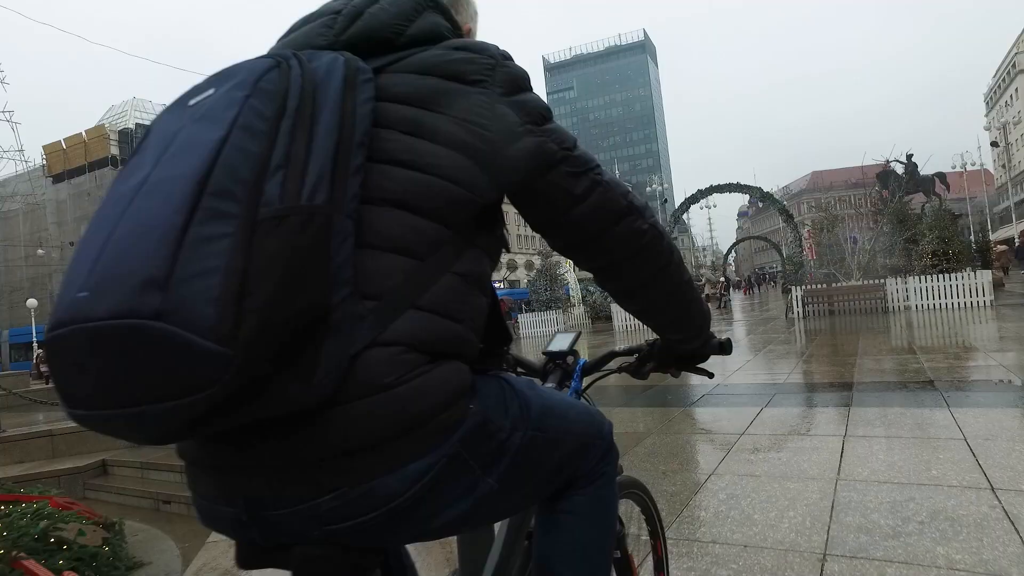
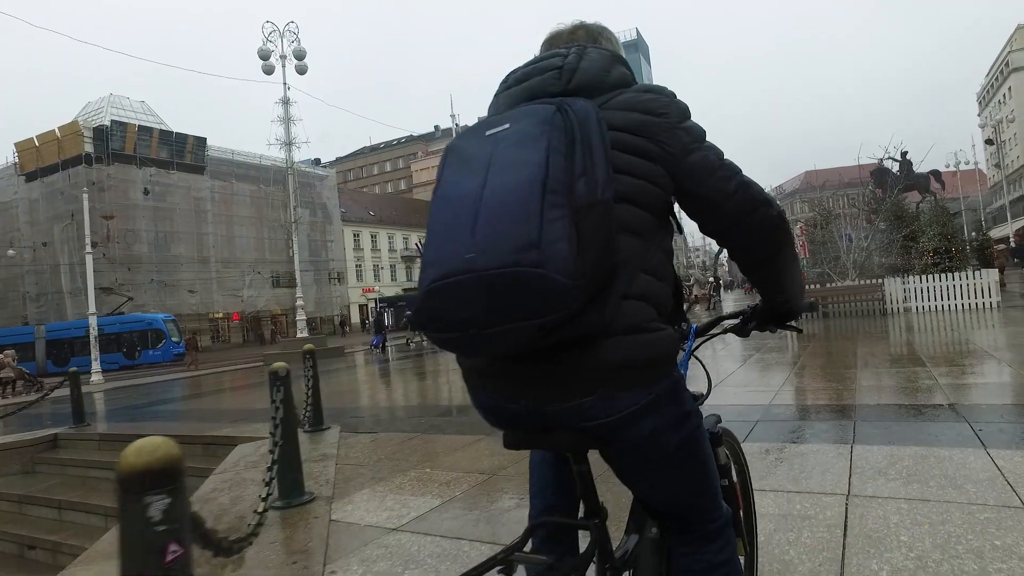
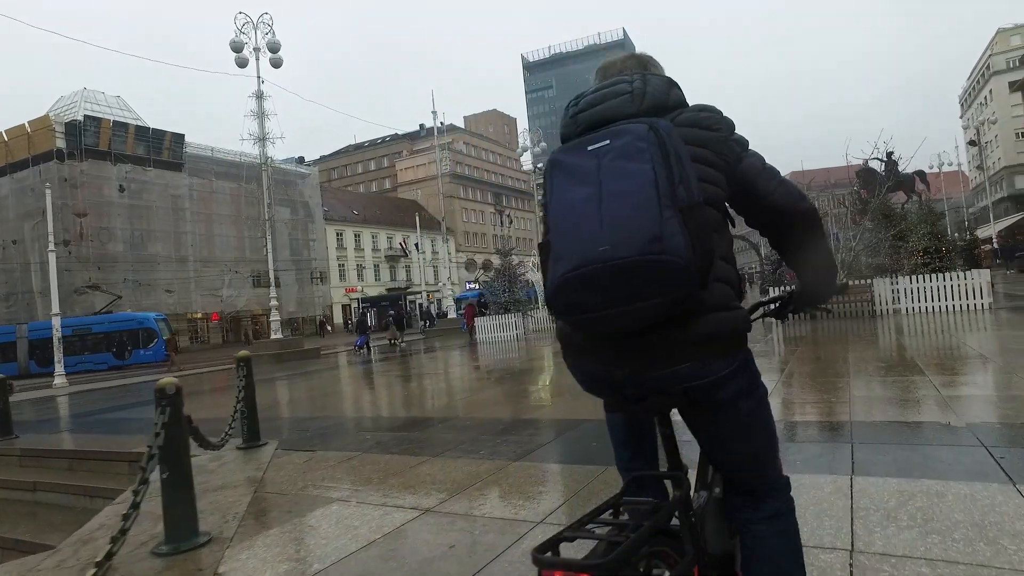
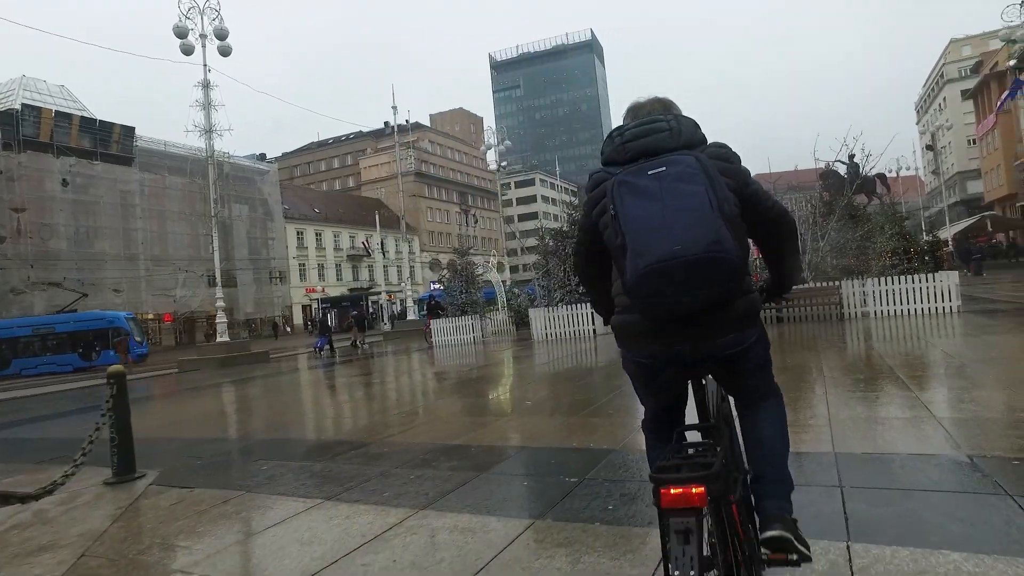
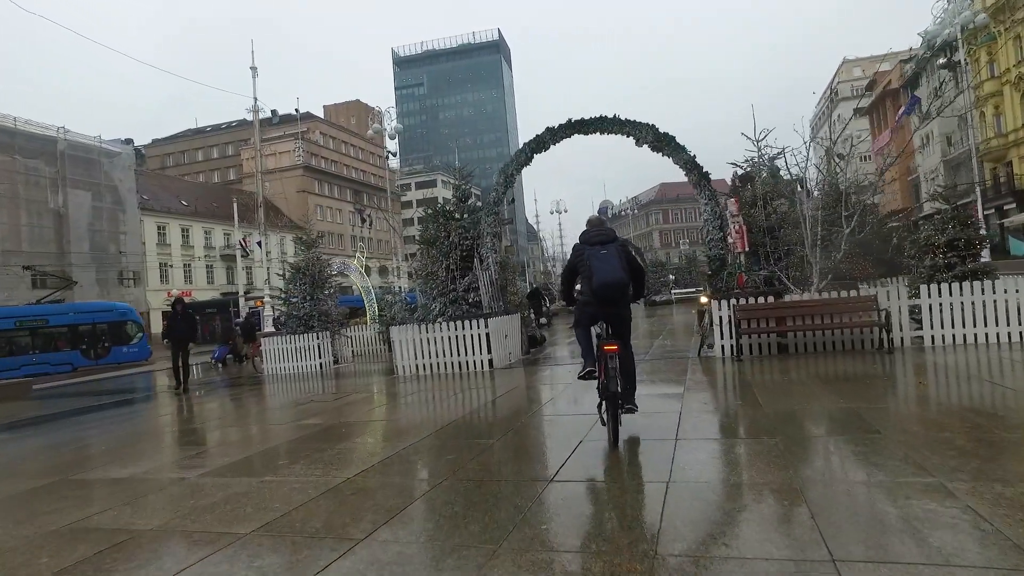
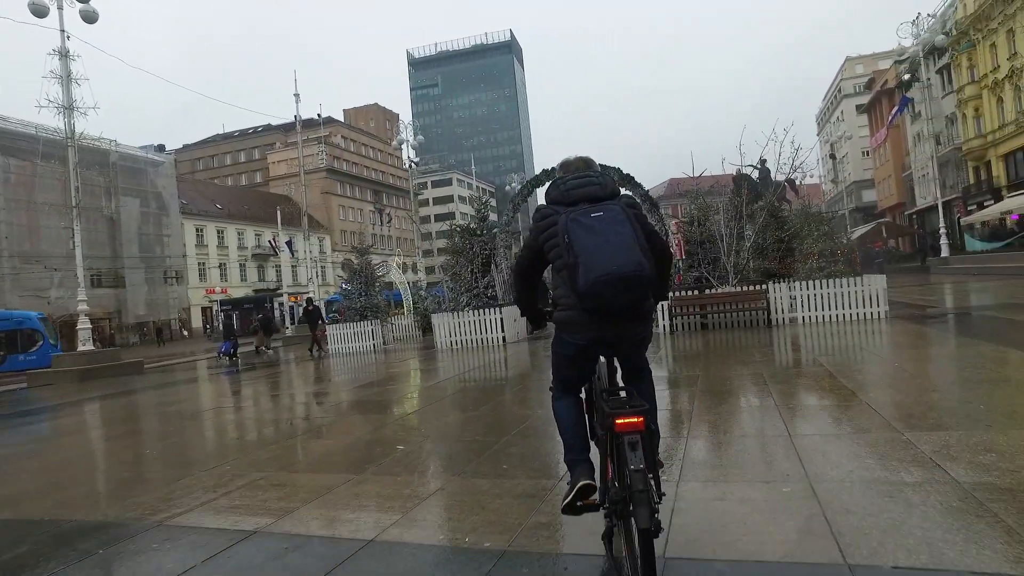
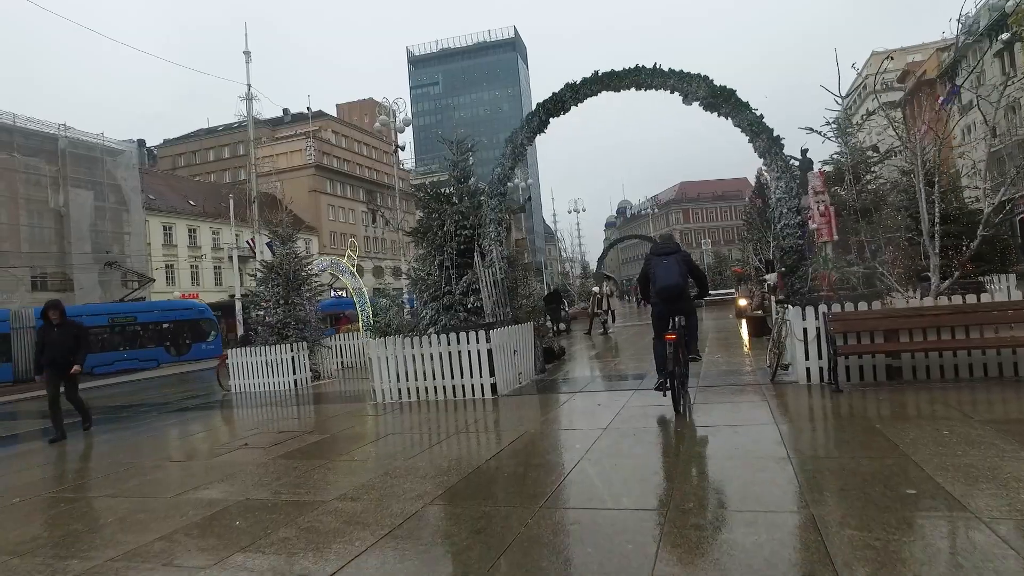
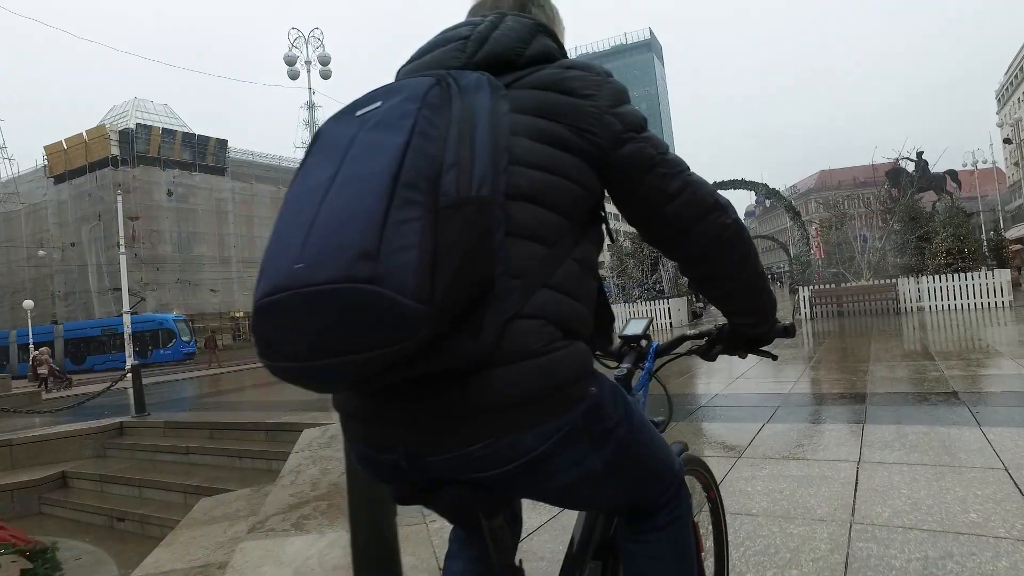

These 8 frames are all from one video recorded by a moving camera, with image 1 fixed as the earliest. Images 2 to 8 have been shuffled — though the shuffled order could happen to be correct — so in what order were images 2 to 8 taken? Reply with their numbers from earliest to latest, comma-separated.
8, 2, 3, 4, 6, 5, 7
